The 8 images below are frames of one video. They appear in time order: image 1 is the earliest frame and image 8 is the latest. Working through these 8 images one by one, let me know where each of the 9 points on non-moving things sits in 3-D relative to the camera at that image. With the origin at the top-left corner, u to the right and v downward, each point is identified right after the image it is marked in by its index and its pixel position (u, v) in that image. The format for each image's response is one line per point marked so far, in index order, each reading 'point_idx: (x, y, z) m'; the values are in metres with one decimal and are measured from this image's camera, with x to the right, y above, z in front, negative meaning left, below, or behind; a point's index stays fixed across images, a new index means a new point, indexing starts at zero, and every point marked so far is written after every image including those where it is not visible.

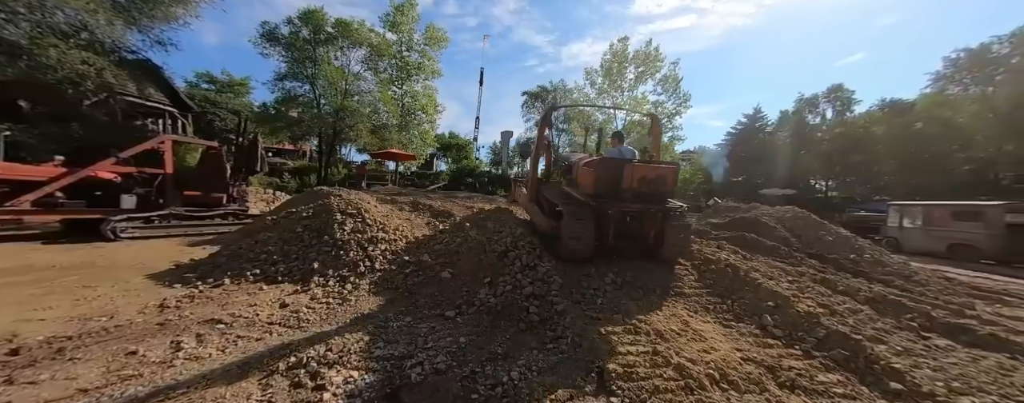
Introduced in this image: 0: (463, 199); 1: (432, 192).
0: (-1.6, 0.0, +10.0) m
1: (-3.8, +0.4, +14.0) m
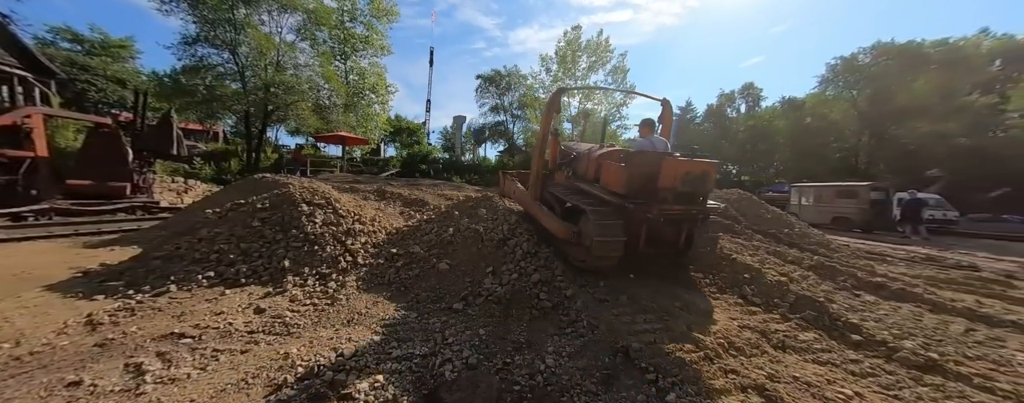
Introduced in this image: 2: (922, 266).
0: (-2.6, +0.4, +9.6) m
1: (-5.4, +1.0, +13.2) m
2: (+8.6, -1.3, +6.3) m
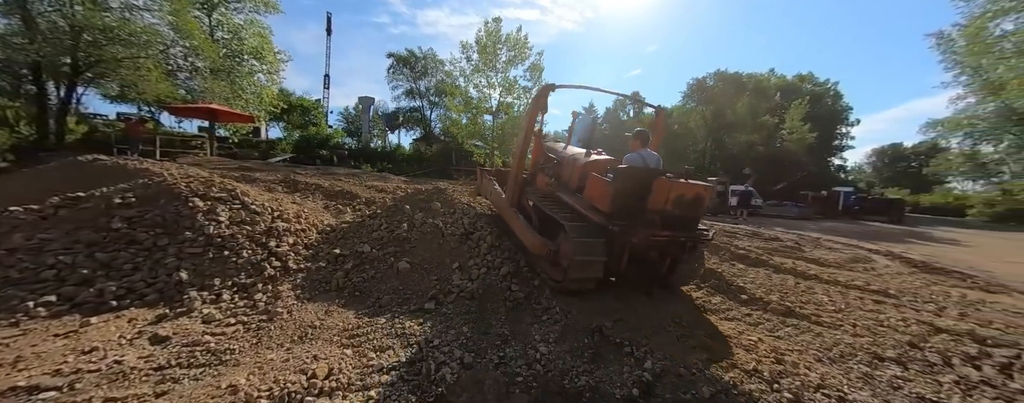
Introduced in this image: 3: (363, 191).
0: (-4.7, +0.7, +8.5) m
1: (-8.4, +1.3, +11.1) m
2: (+7.1, -1.1, +8.7) m
3: (-3.1, +0.2, +6.2) m
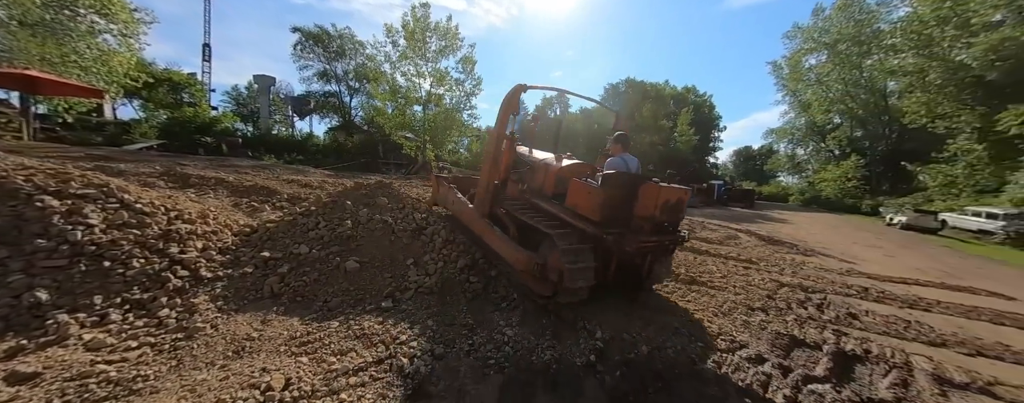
0: (-6.3, +0.8, +7.3) m
1: (-10.5, +1.4, +9.0) m
2: (+5.1, -0.8, +10.3) m
3: (-4.2, +0.3, +5.5) m
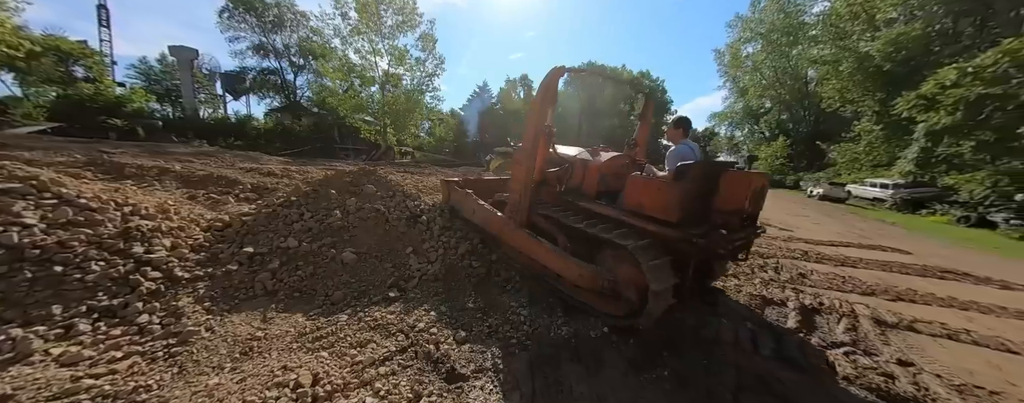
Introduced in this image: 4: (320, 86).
0: (-6.7, +0.9, +6.5) m
1: (-11.1, +1.5, +7.5) m
2: (+4.2, -0.1, +10.9) m
3: (-4.5, +0.4, +5.0) m
4: (-12.8, +7.7, +20.0) m
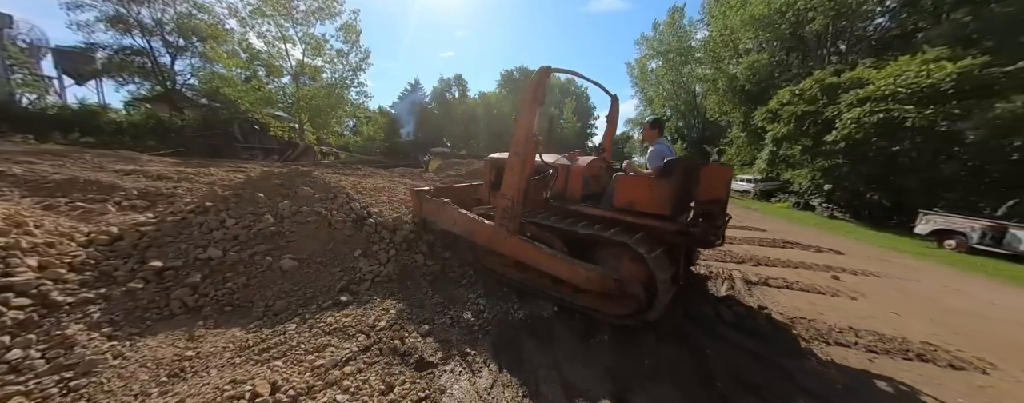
0: (-7.9, +0.7, +5.0) m
1: (-12.4, +1.2, +5.1) m
2: (+1.8, 0.0, +11.8) m
3: (-5.3, +0.3, +4.1) m
4: (-17.0, +7.3, +16.9) m
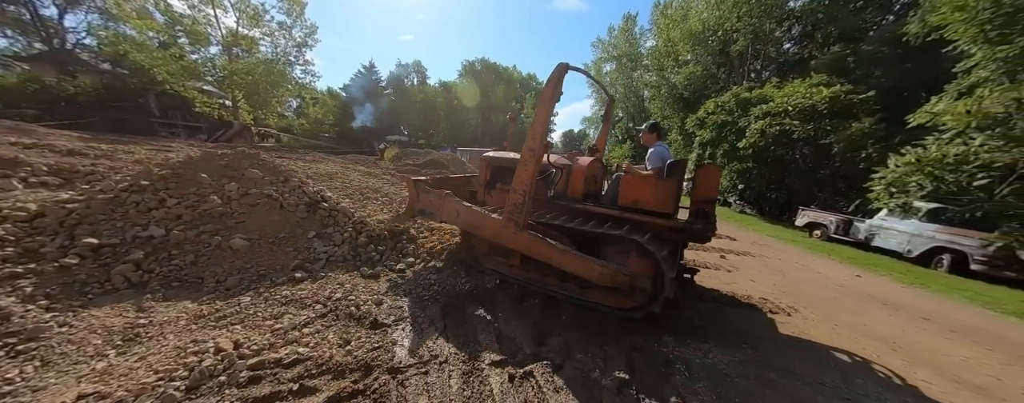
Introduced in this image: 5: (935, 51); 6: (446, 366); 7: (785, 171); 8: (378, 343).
0: (-8.6, +1.1, +4.3) m
1: (-13.1, +1.6, +3.7) m
2: (0.0, +0.3, +12.3) m
3: (-6.0, +0.6, +3.7) m
4: (-19.2, +8.1, +14.6) m
5: (+14.4, +5.1, +10.2) m
6: (-0.4, -1.1, +1.9) m
7: (+10.7, +1.2, +11.8) m
8: (-1.0, -1.0, +2.1) m
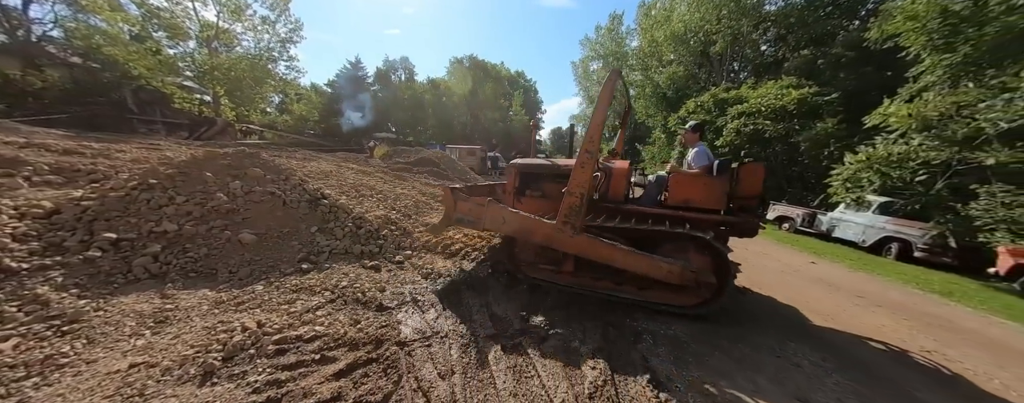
0: (-8.8, +1.1, +4.2) m
1: (-13.3, +1.6, +3.5) m
2: (-0.4, +0.5, +12.6) m
3: (-6.1, +0.6, +3.7) m
4: (-19.7, +8.2, +14.1) m
5: (+14.0, +5.3, +11.0) m
6: (-0.5, -1.0, +2.2) m
7: (+10.3, +1.4, +12.5) m
8: (-1.0, -1.0, +2.4) m
